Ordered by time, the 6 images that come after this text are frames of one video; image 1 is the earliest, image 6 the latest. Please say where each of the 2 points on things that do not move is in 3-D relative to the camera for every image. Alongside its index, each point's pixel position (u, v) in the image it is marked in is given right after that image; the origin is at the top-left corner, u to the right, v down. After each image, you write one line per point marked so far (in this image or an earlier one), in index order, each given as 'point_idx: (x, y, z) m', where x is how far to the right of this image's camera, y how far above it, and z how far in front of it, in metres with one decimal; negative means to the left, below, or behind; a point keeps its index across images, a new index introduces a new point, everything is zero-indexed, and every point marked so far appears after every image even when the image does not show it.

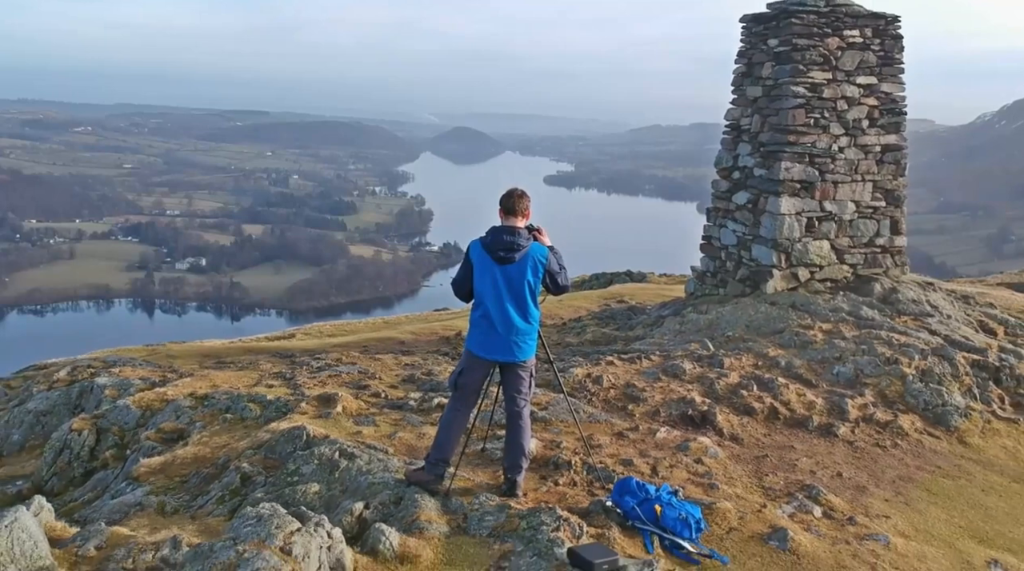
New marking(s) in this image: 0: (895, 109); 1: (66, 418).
0: (+6.0, +2.7, +14.8) m
1: (-5.7, -1.7, +11.9) m
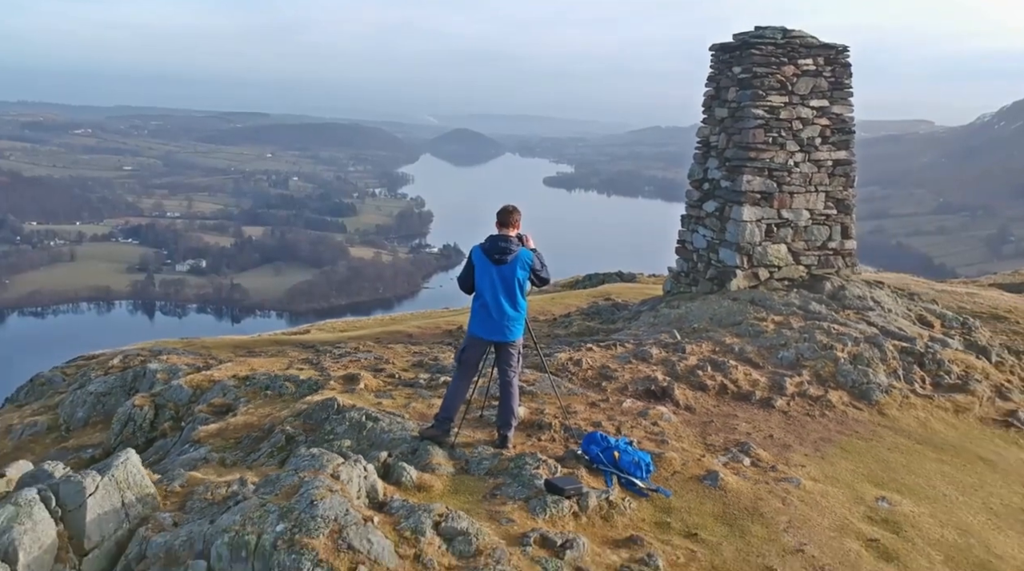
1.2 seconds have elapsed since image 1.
0: (+5.9, +2.8, +16.8) m
1: (-5.8, -1.7, +13.9) m
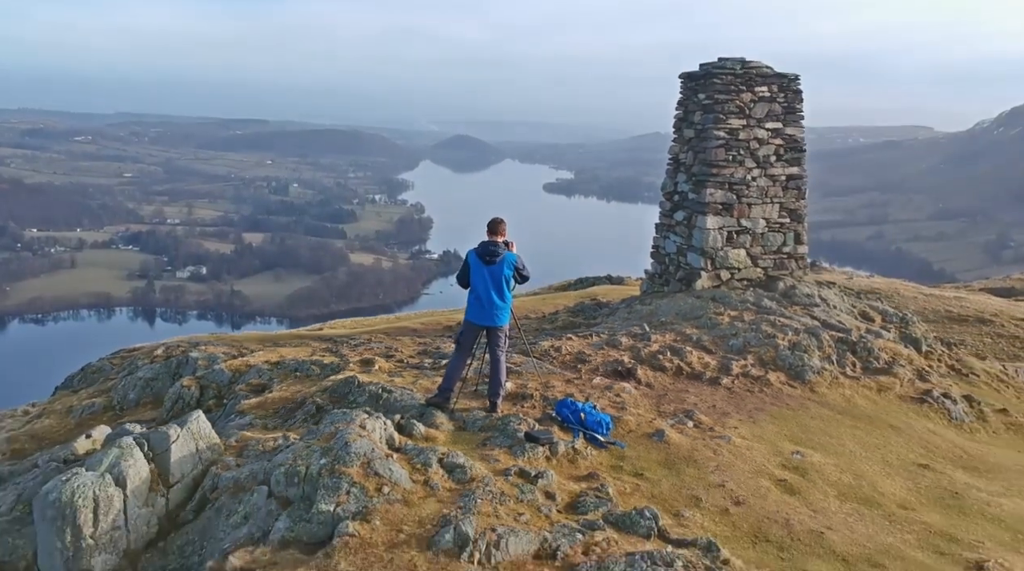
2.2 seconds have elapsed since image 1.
0: (+5.7, +2.8, +19.1) m
1: (-5.9, -1.7, +16.2) m
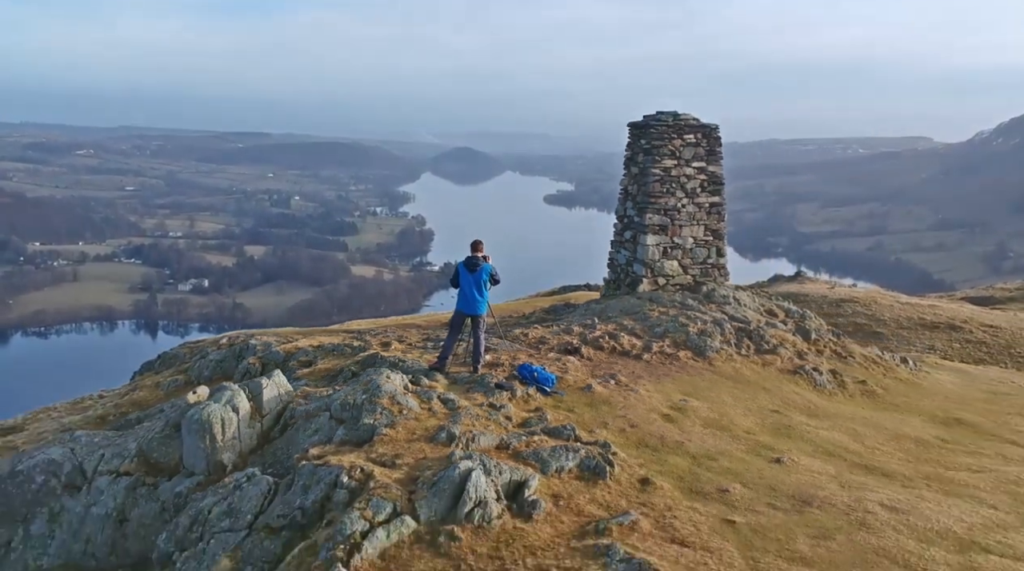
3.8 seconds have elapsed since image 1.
0: (+5.3, +2.7, +24.4) m
1: (-6.3, -1.8, +21.4) m
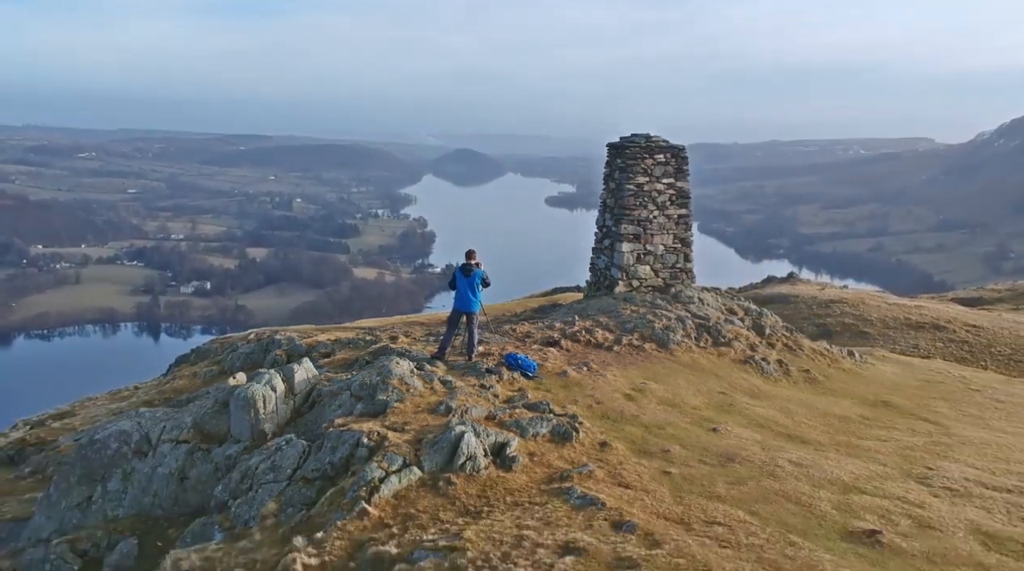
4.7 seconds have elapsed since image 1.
0: (+5.0, +2.6, +27.7) m
1: (-6.6, -1.8, +24.7) m
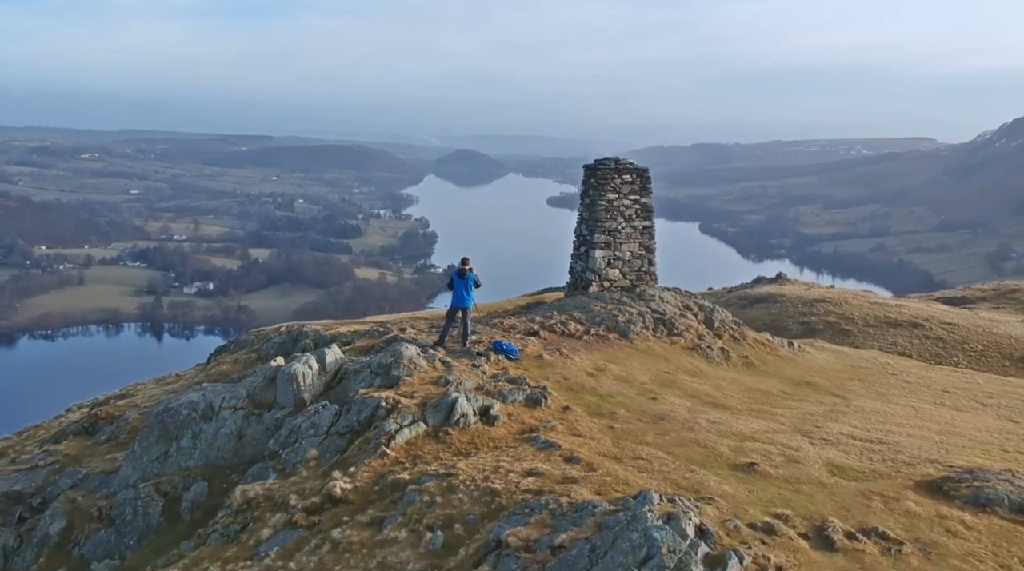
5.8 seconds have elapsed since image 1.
0: (+4.7, +2.6, +32.6) m
1: (-6.9, -1.9, +29.7) m
